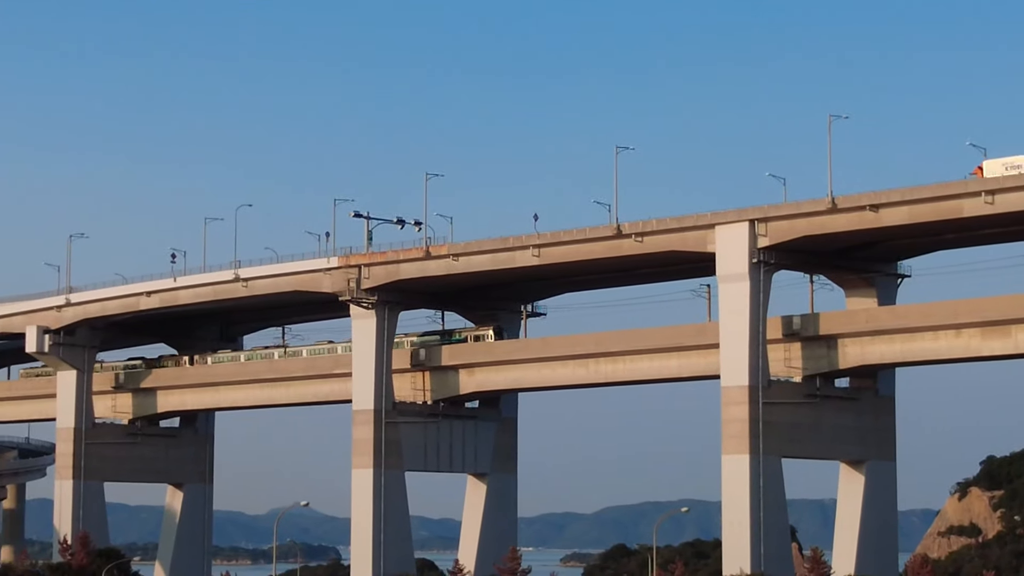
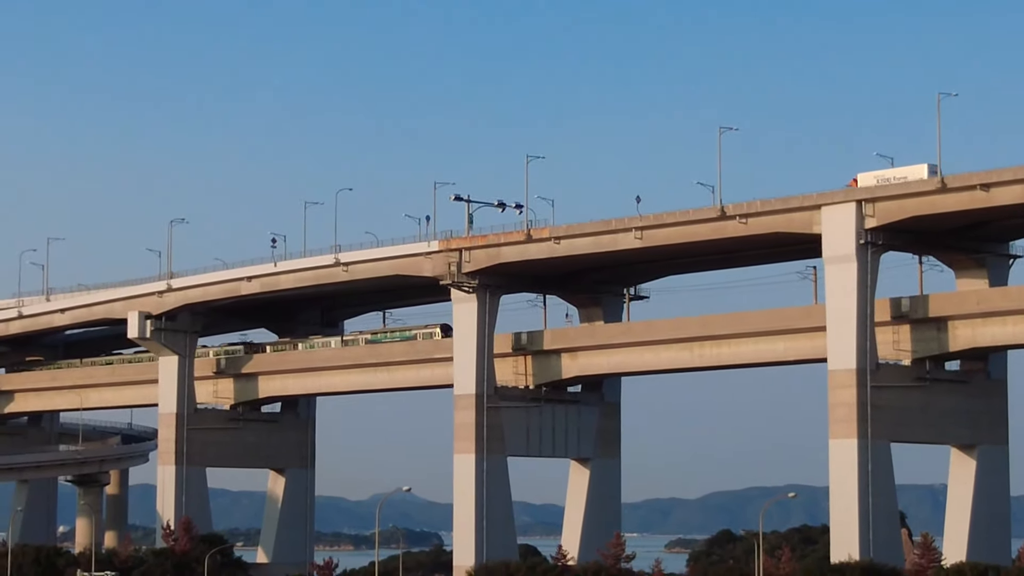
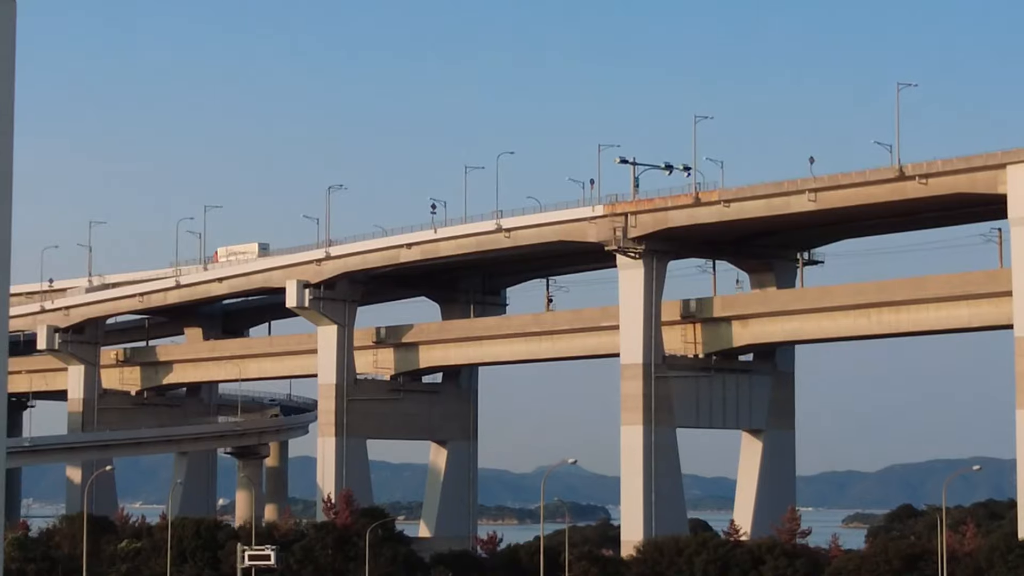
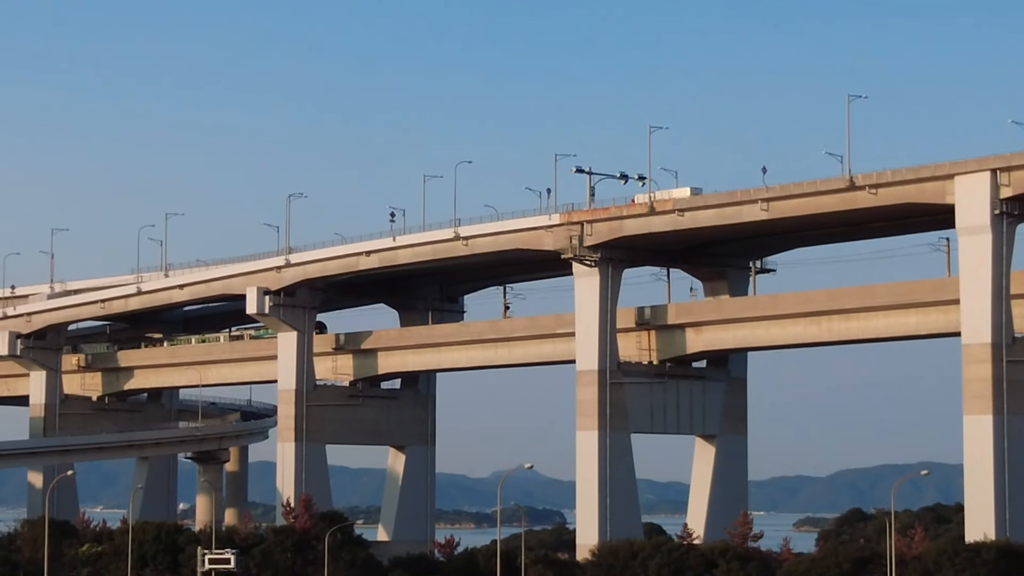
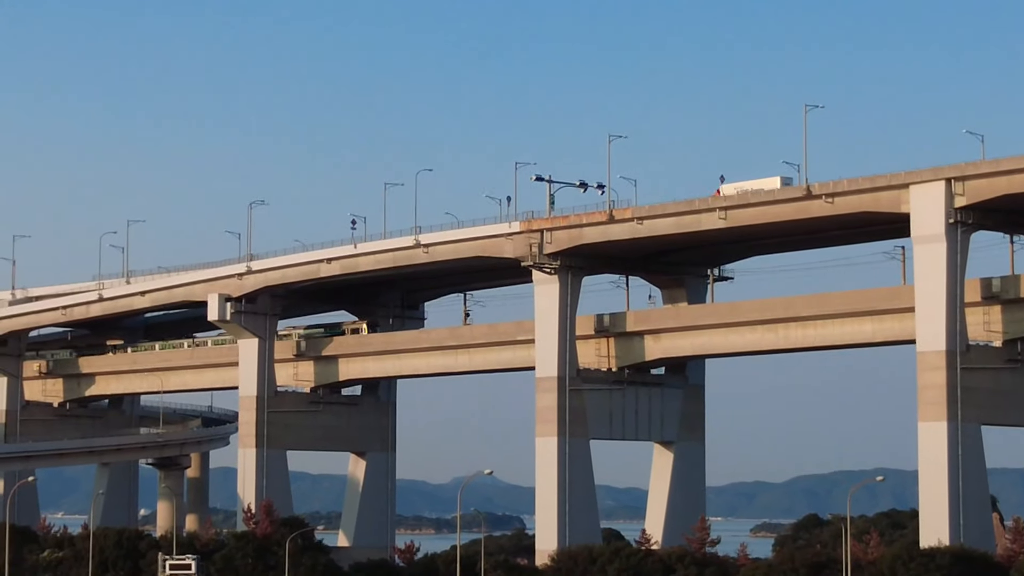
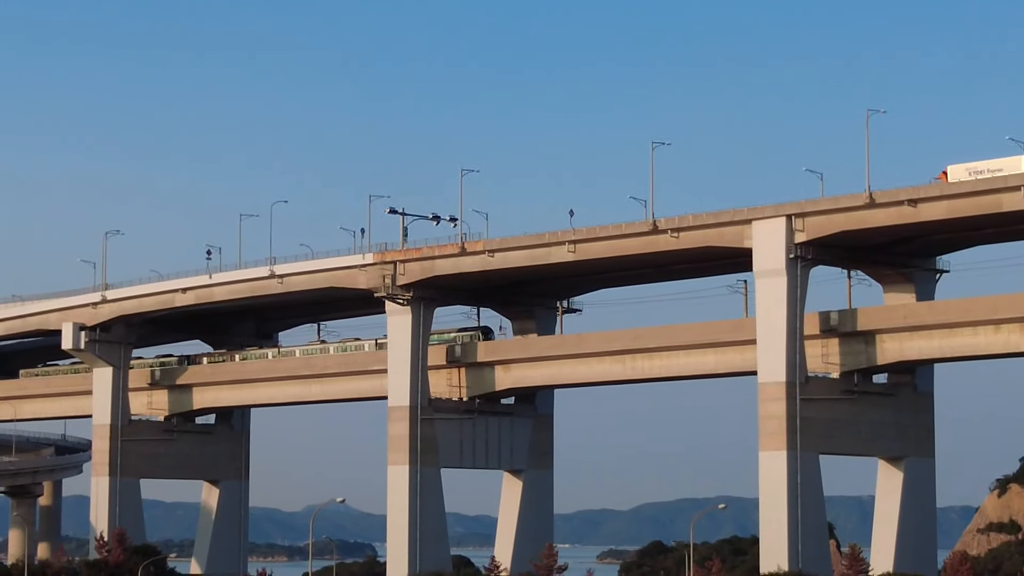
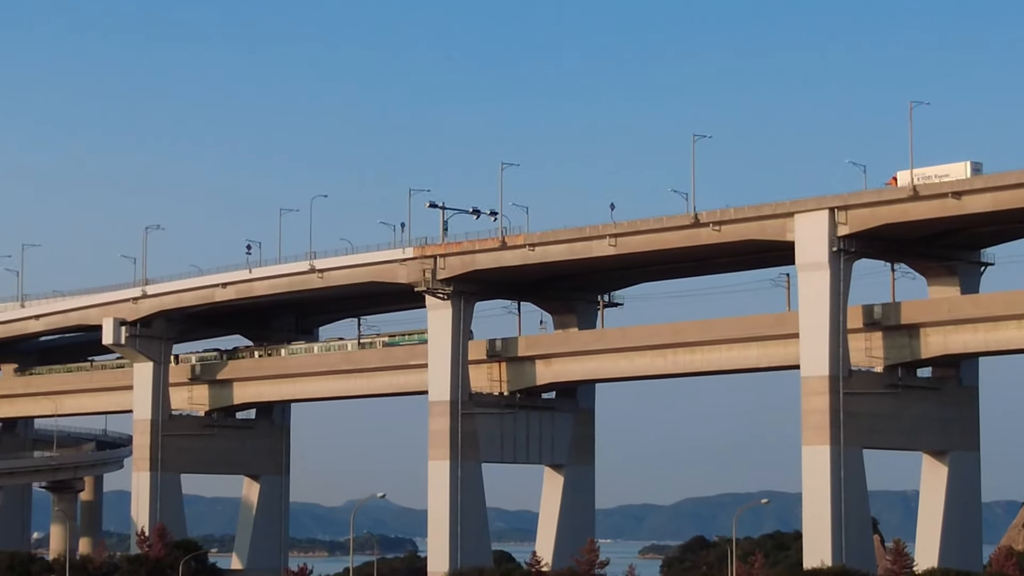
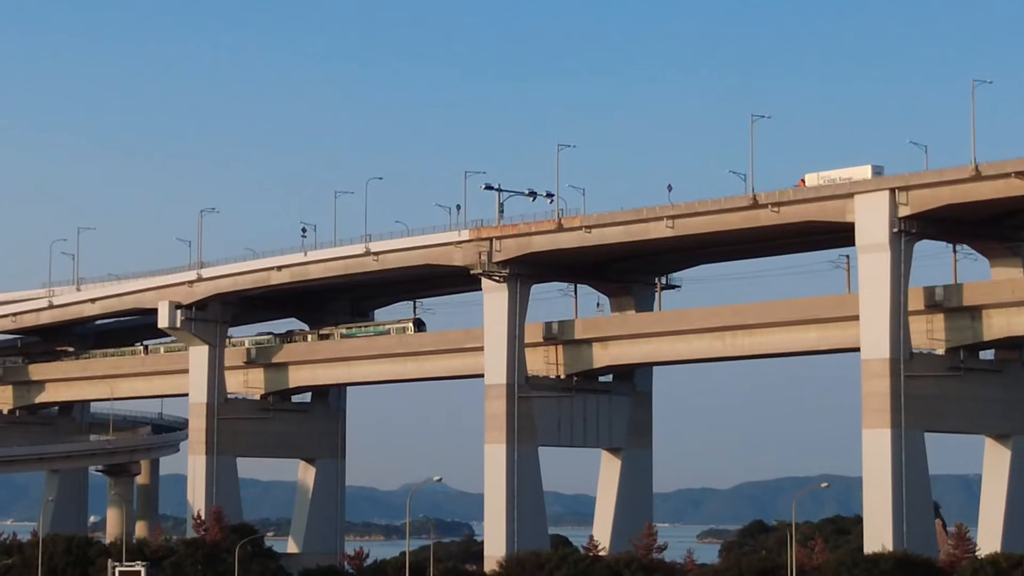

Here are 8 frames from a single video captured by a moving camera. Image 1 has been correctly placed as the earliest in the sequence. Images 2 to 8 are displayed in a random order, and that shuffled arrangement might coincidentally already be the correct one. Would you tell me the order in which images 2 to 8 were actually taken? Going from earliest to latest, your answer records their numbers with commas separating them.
6, 7, 2, 8, 5, 4, 3
